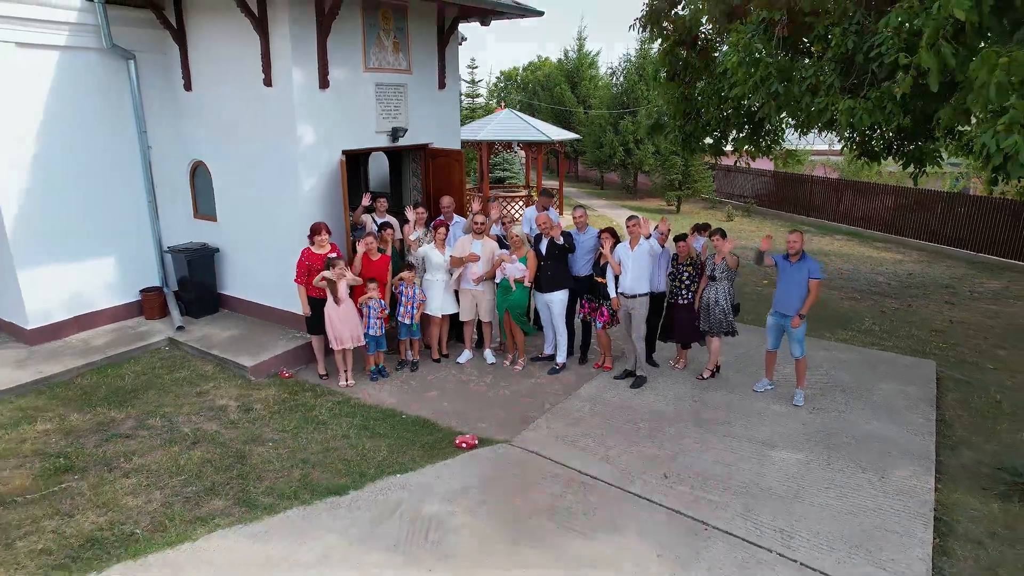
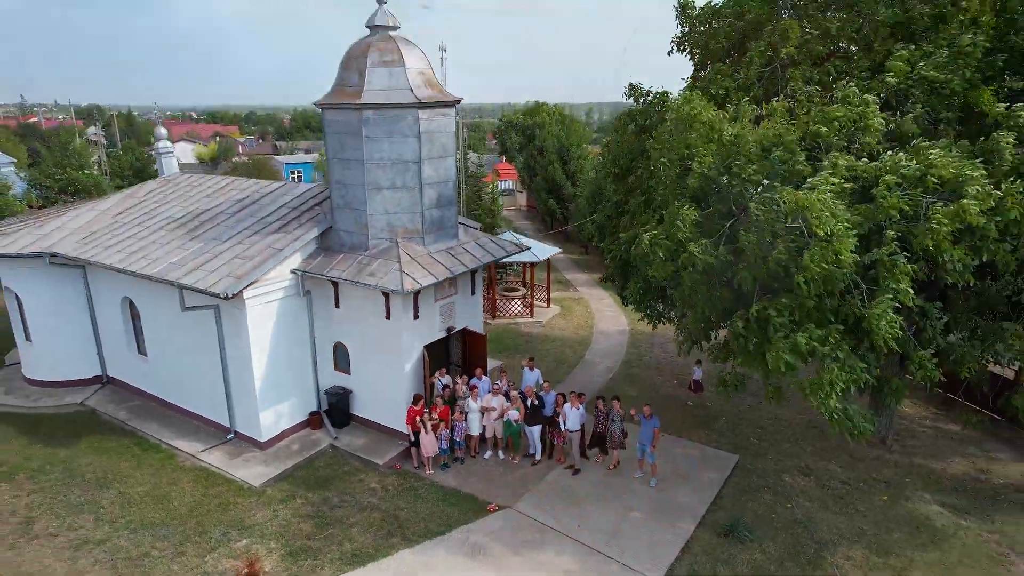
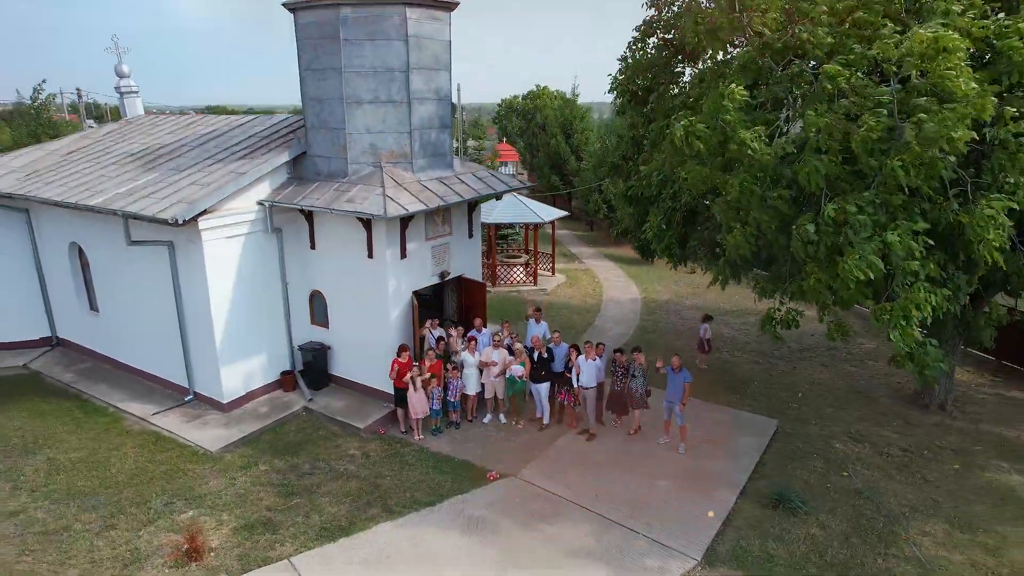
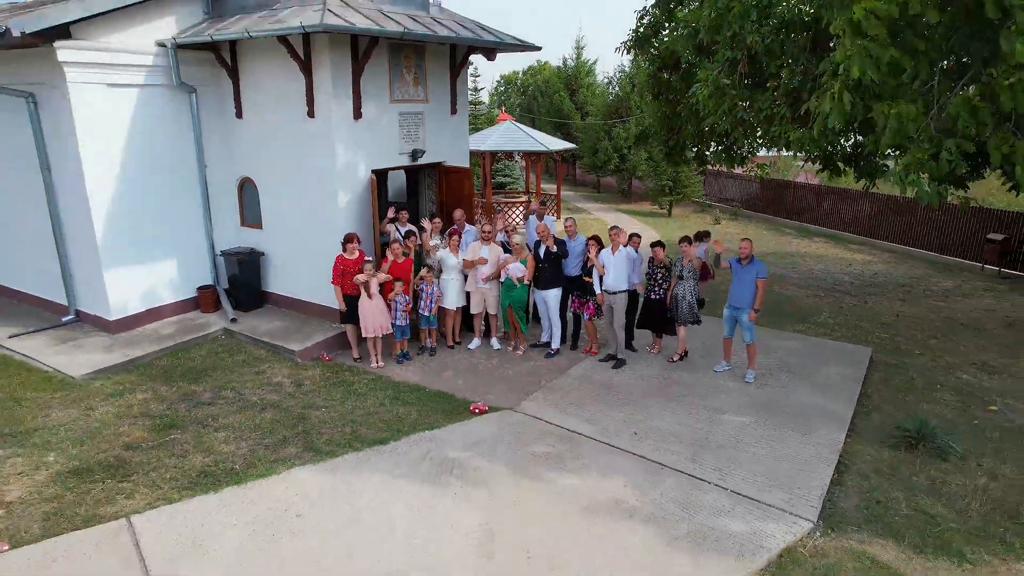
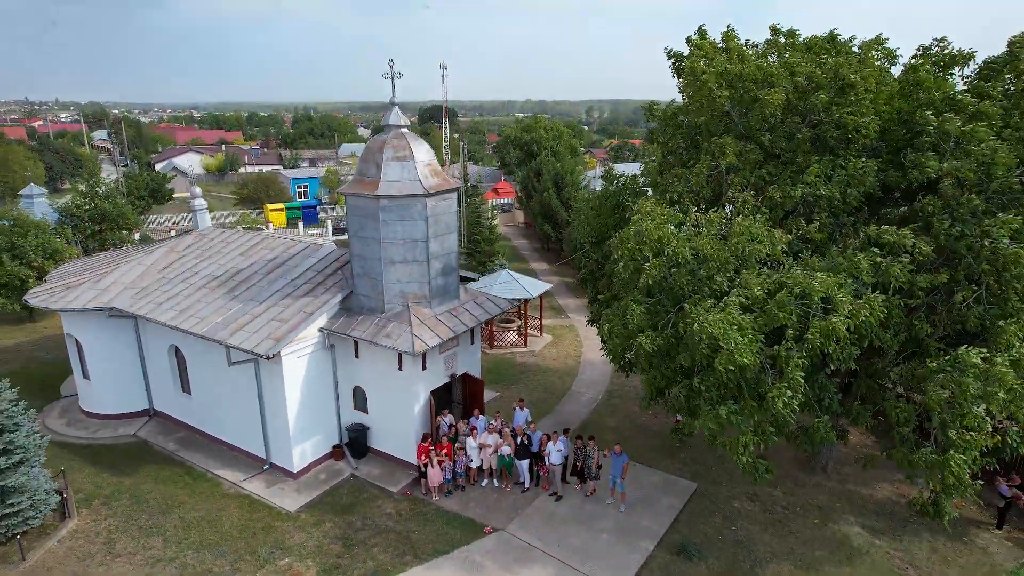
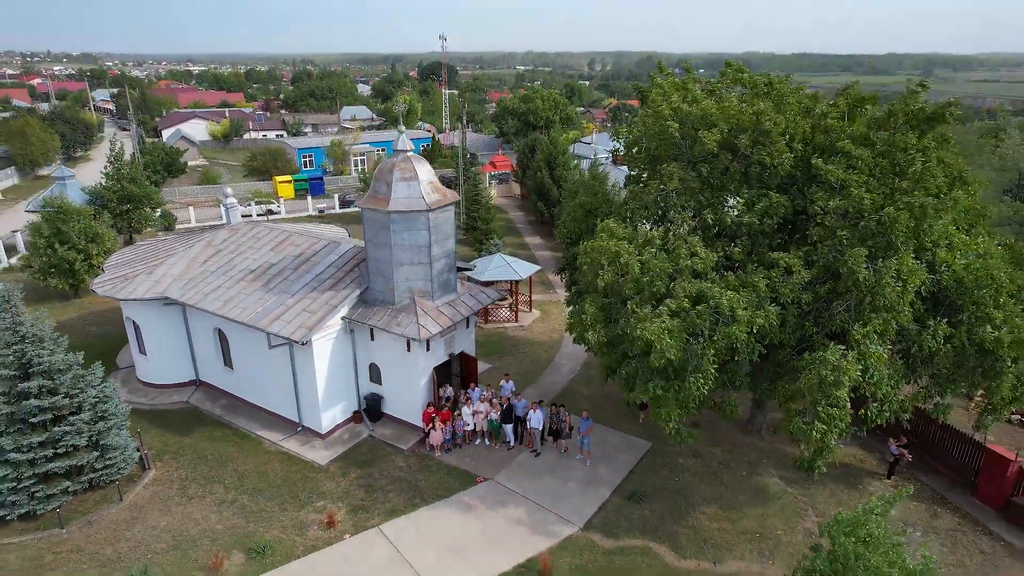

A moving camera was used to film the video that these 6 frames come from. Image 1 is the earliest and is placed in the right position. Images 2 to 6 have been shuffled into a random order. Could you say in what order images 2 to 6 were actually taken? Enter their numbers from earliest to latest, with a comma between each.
4, 3, 2, 5, 6
